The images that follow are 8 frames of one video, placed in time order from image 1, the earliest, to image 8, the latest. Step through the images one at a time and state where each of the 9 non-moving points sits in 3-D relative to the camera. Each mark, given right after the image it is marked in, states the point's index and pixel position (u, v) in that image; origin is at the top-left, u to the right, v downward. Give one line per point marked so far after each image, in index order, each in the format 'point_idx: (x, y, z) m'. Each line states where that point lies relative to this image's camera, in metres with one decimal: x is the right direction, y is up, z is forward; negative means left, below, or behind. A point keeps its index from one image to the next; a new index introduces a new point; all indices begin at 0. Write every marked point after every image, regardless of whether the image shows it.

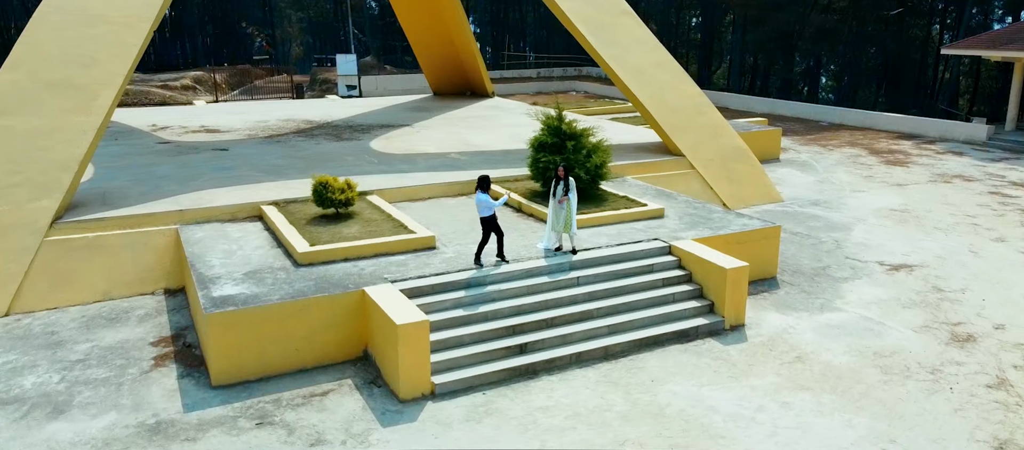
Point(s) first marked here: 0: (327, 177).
0: (-2.1, +0.5, +8.1) m
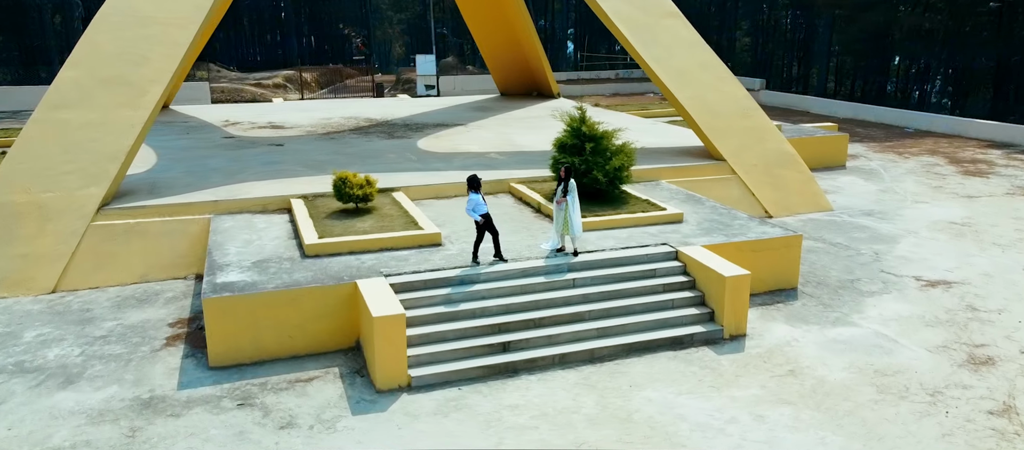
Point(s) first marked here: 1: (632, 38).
0: (-1.9, +0.6, +8.4) m
1: (+1.9, +3.0, +11.4) m
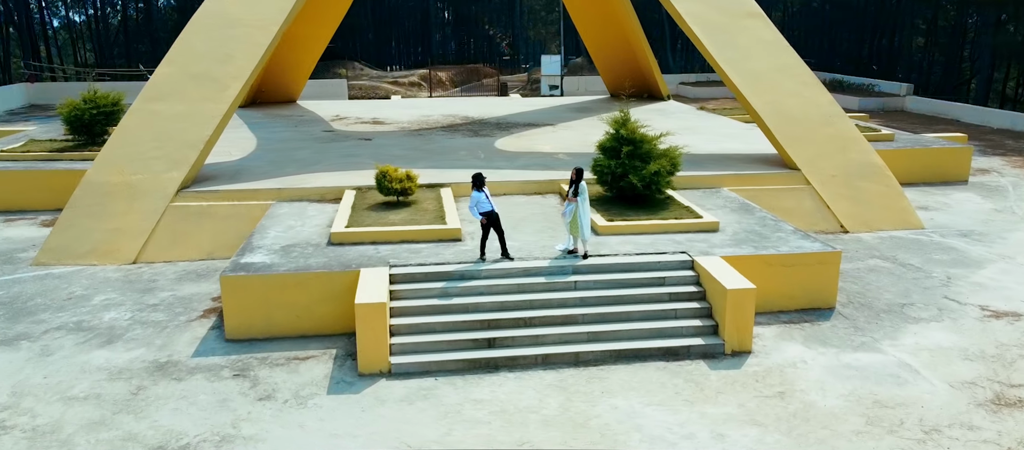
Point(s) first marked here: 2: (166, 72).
0: (-1.5, +0.7, +8.8) m
1: (+3.0, +2.8, +11.0) m
2: (-4.9, +2.2, +10.2) m
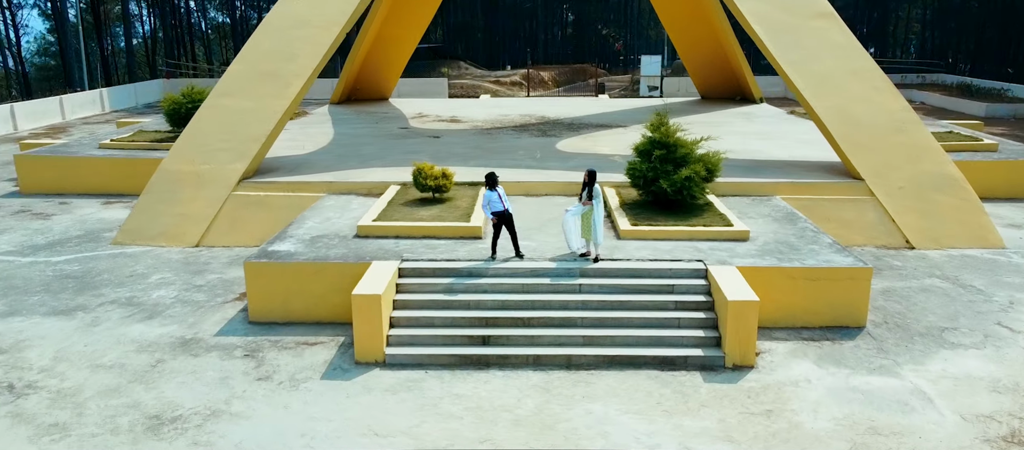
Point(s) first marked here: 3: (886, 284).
0: (-1.1, +0.8, +9.0) m
1: (+3.8, +2.7, +10.5) m
2: (-4.2, +2.4, +10.9) m
3: (+4.2, -0.6, +7.9) m
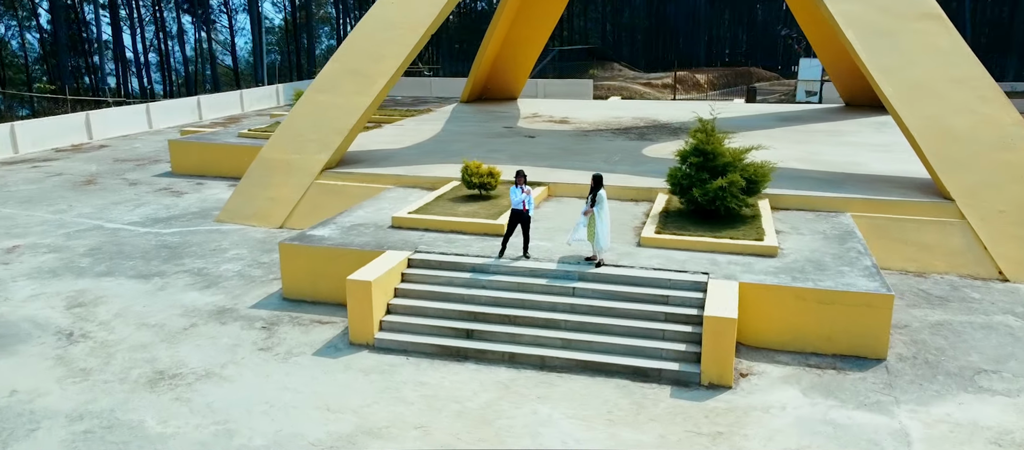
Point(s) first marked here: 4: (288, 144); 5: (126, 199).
0: (-0.5, +0.8, +9.3) m
1: (+4.7, +2.5, +9.7) m
2: (-3.0, +2.6, +11.8) m
3: (+4.3, -0.9, +7.1) m
4: (-3.6, +1.3, +11.6) m
5: (-7.5, +0.5, +13.9) m
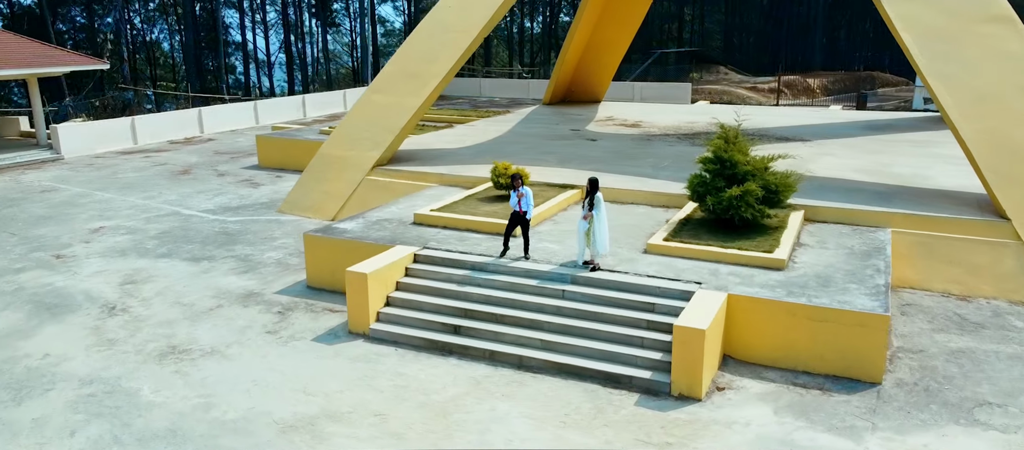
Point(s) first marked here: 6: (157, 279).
0: (-0.1, +0.8, +9.5) m
1: (+5.2, +2.2, +9.1) m
2: (-2.1, +2.7, +12.3) m
3: (+4.2, -1.1, +6.6) m
4: (-2.8, +1.4, +12.2) m
5: (-6.4, +0.8, +15.1) m
6: (-4.3, -0.7, +8.7) m
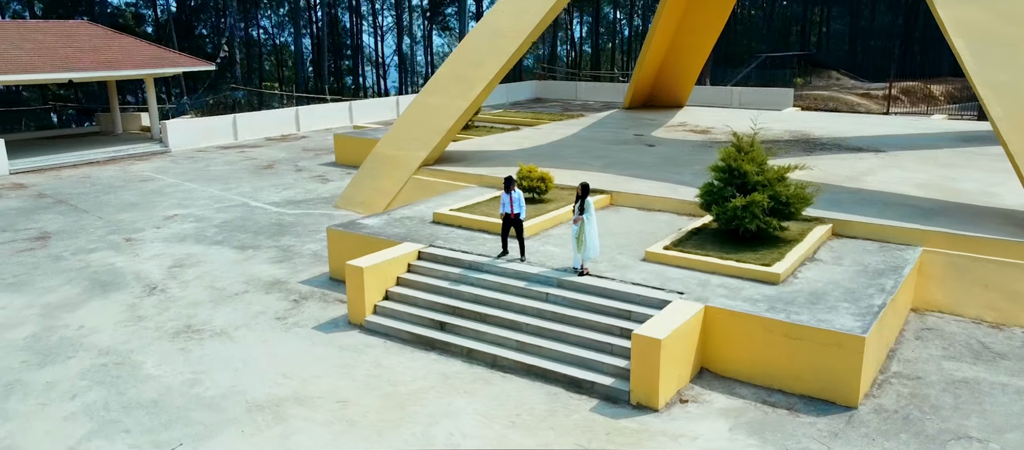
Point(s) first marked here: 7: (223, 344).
0: (+0.2, +0.8, +9.6) m
1: (+5.4, +2.0, +8.5) m
2: (-1.3, +2.7, +12.7) m
3: (+4.0, -1.3, +6.1) m
4: (-2.0, +1.5, +12.7) m
5: (-5.1, +1.0, +16.1) m
6: (-4.1, -0.5, +9.5) m
7: (-2.7, -1.1, +6.8) m
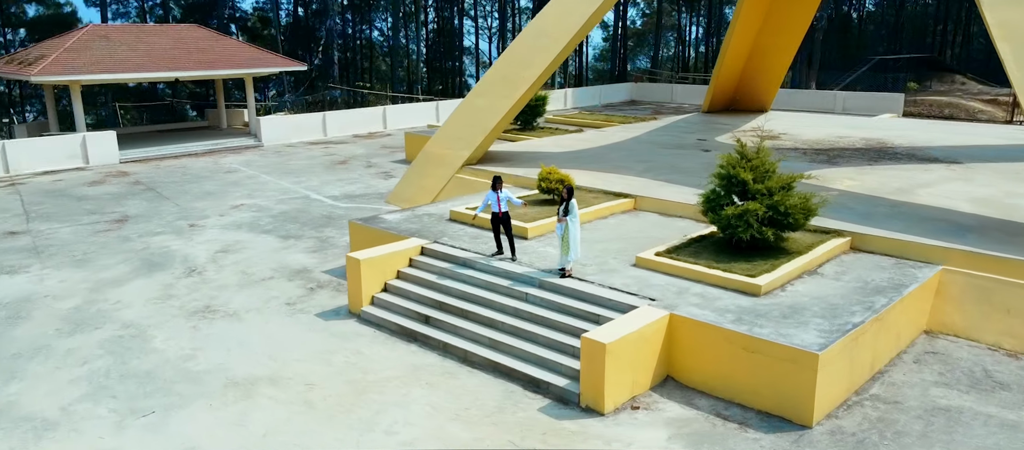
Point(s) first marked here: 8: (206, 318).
0: (+0.5, +0.8, +9.7) m
1: (+5.6, +1.8, +7.8) m
2: (-0.4, +2.7, +13.0) m
3: (+3.7, -1.4, +5.7) m
4: (-1.2, +1.5, +13.1) m
5: (-3.8, +1.1, +16.9) m
6: (-3.8, -0.4, +10.2) m
7: (-2.9, -1.0, +7.3) m
8: (-3.2, -1.0, +7.5) m
